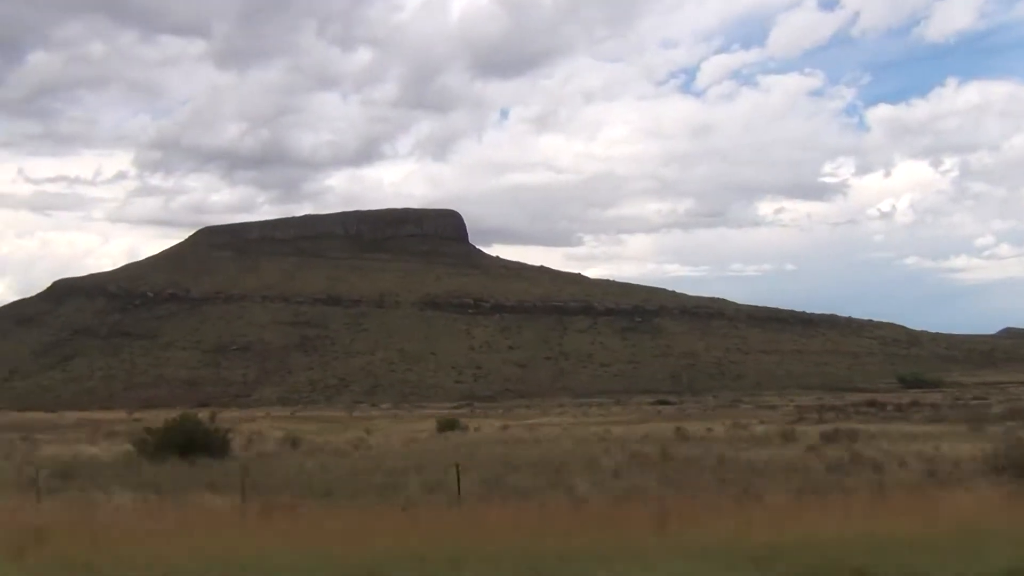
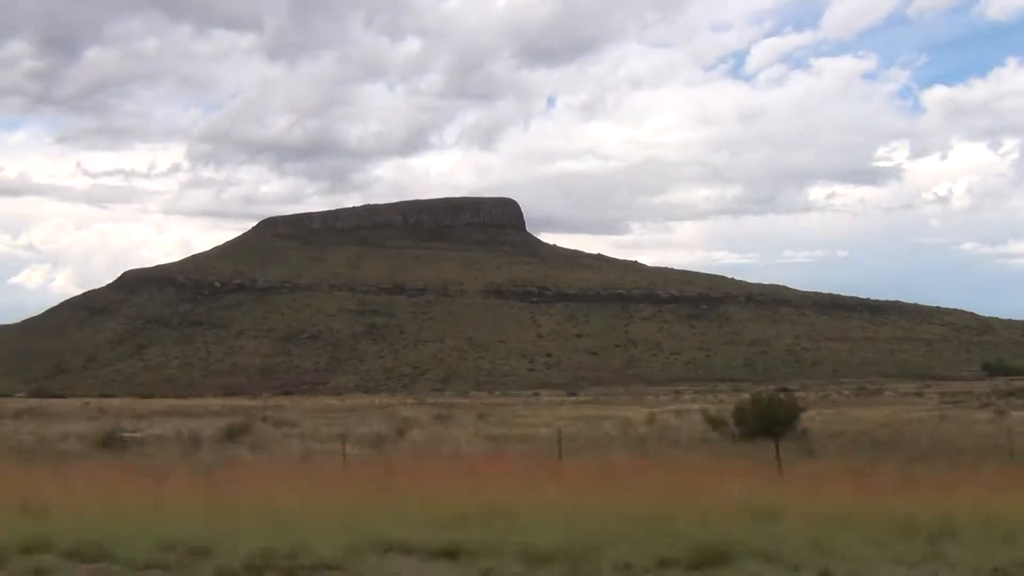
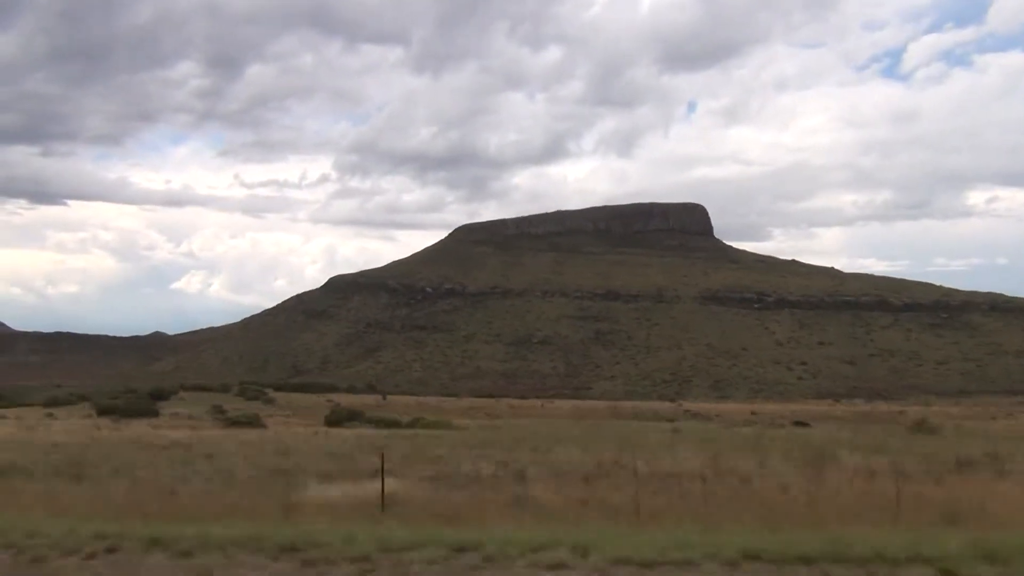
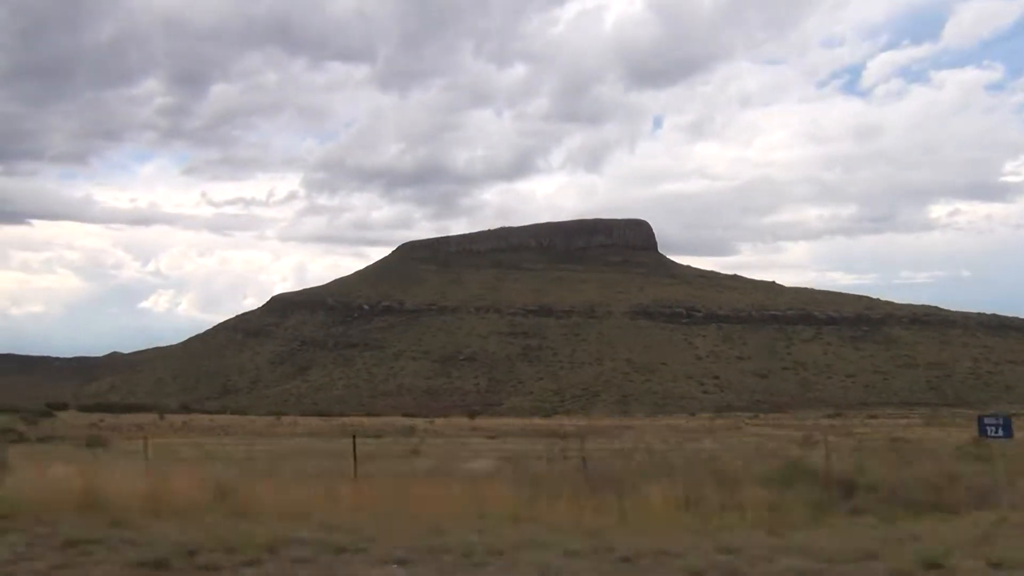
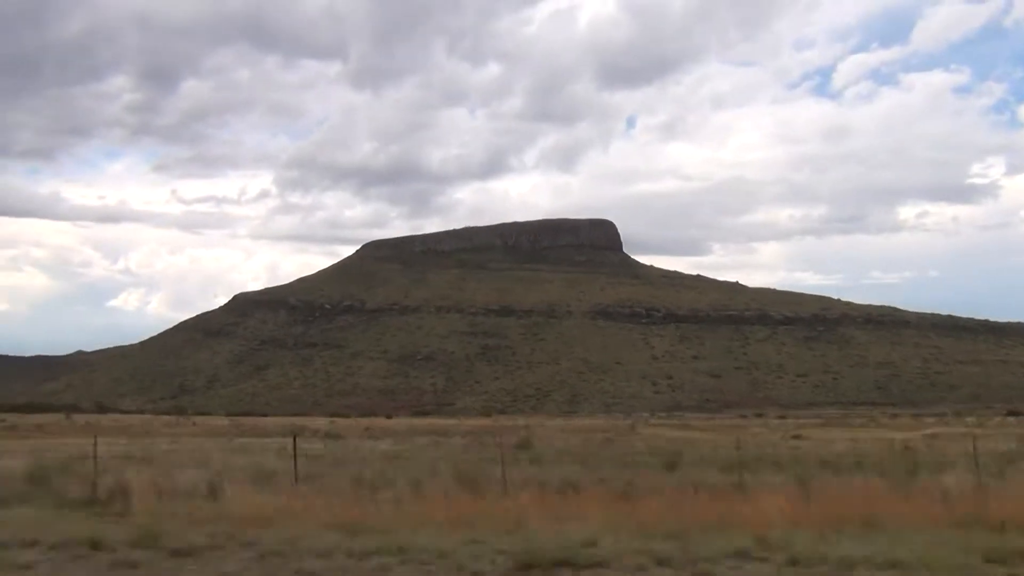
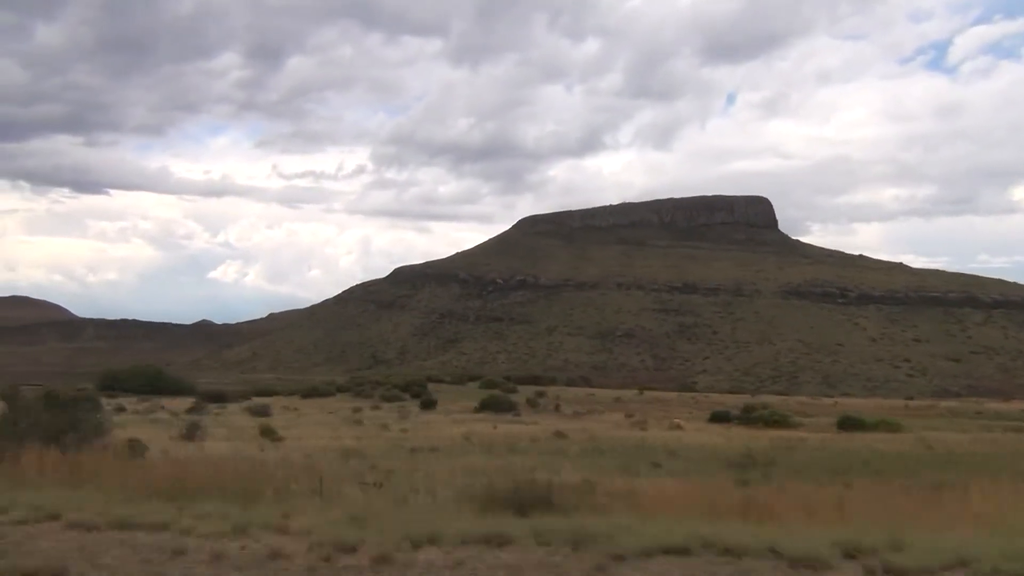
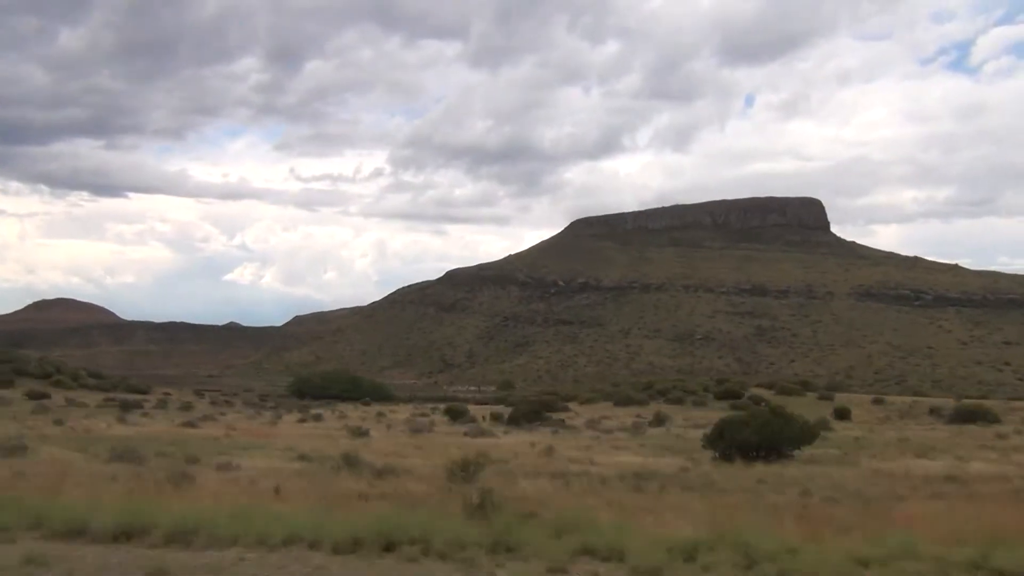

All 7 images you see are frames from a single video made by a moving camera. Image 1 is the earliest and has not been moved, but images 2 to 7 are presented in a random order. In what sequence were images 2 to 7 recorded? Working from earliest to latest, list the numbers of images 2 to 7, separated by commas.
2, 5, 4, 3, 6, 7
